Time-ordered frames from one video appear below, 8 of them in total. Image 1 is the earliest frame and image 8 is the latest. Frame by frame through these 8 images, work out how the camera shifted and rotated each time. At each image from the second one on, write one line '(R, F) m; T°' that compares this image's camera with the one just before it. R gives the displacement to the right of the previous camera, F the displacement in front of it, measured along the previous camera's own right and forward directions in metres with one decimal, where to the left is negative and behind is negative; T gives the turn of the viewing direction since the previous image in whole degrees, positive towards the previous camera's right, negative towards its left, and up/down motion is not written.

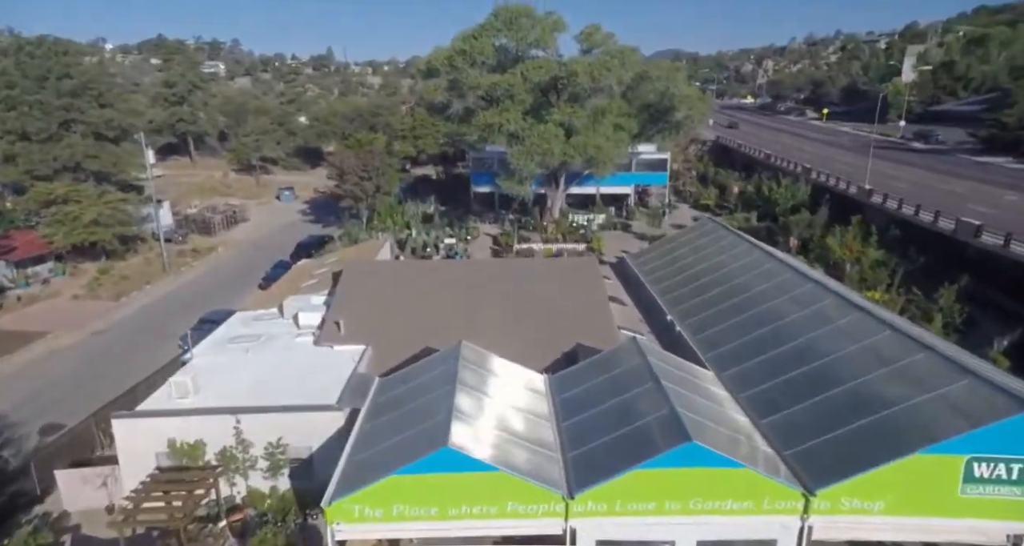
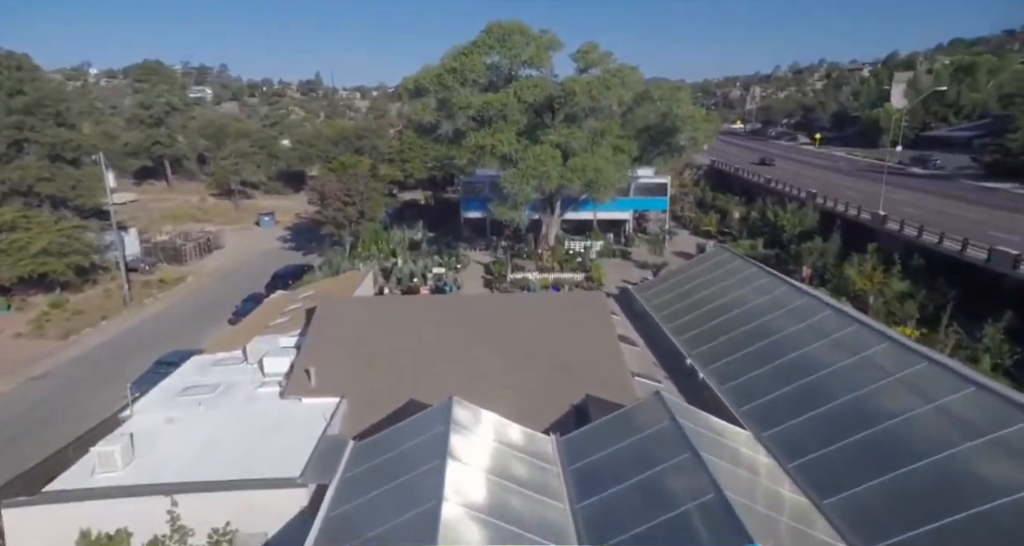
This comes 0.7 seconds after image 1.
(-0.2, +2.1) m; +1°
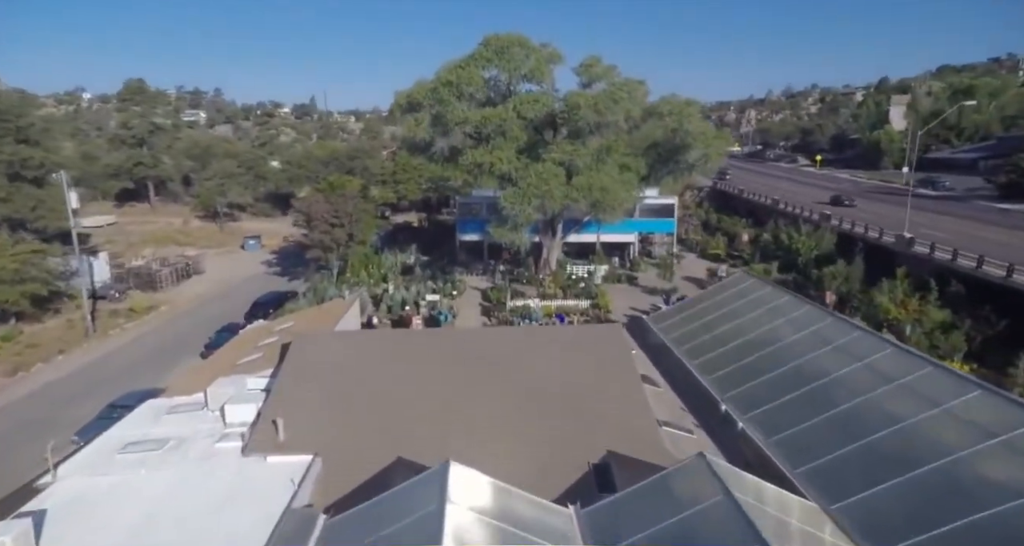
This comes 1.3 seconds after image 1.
(-0.2, +2.1) m; 0°
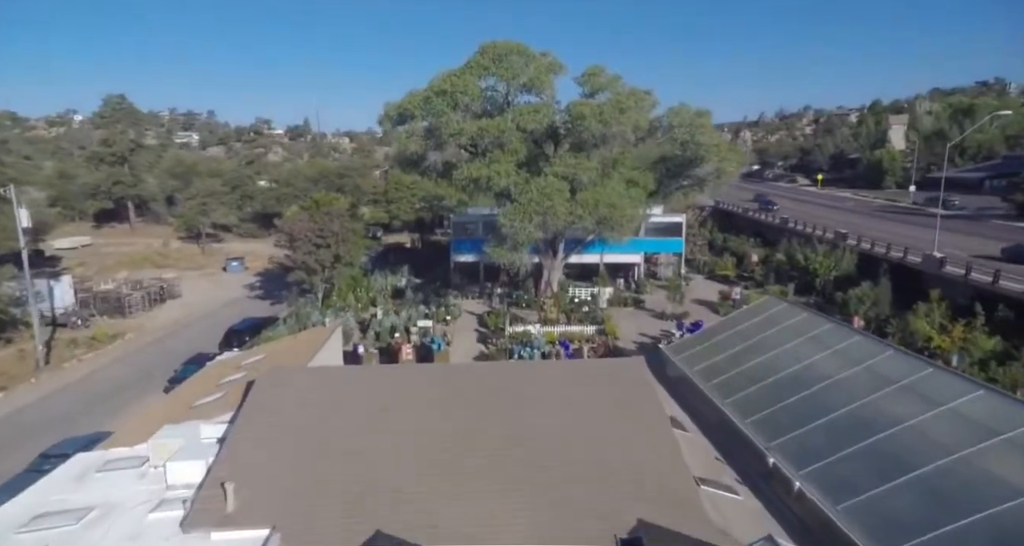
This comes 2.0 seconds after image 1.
(-0.2, +2.1) m; 0°
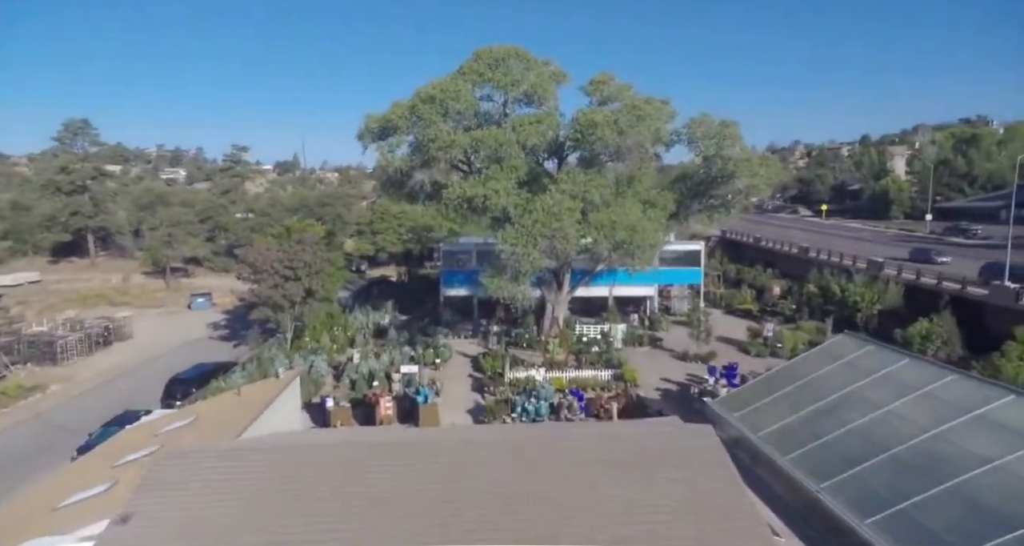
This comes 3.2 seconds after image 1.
(-0.3, +3.7) m; +1°
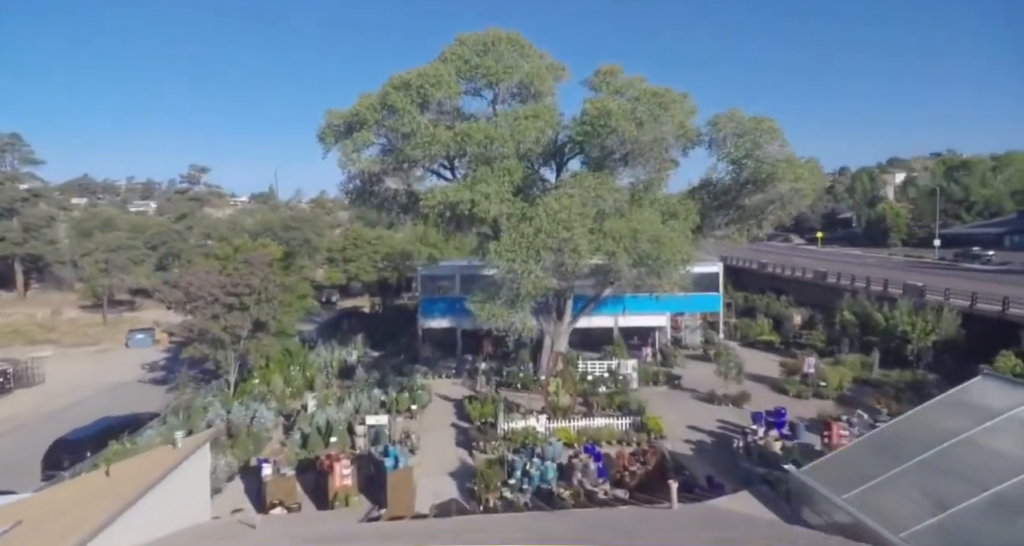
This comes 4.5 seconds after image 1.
(-0.4, +4.1) m; +2°
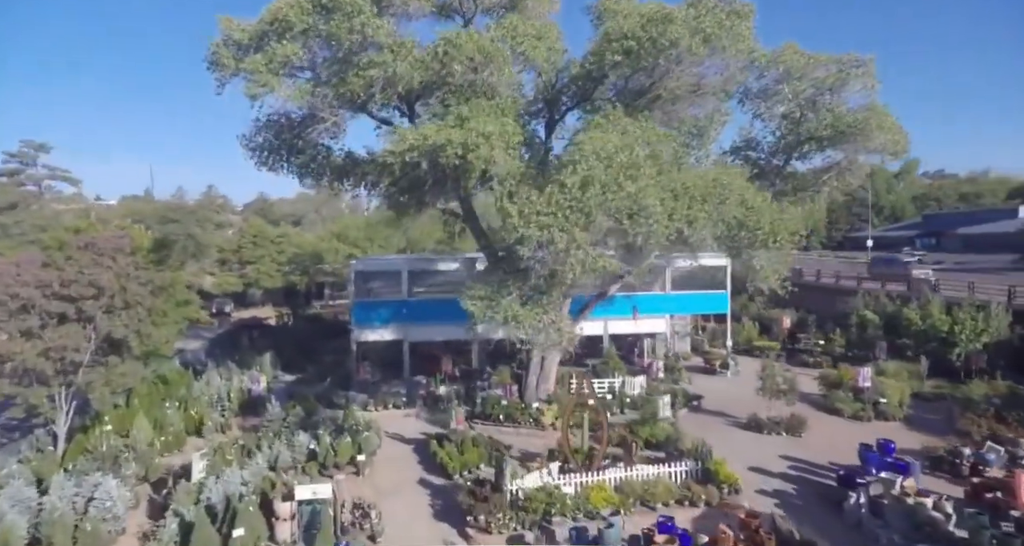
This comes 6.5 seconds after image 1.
(-1.9, +5.9) m; +9°
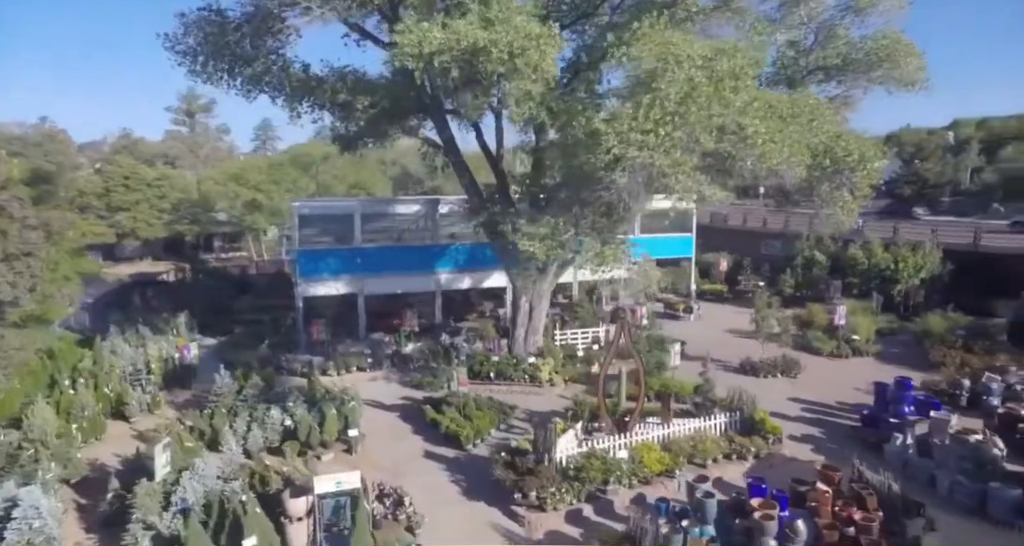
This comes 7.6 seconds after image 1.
(-2.5, +2.0) m; +11°
